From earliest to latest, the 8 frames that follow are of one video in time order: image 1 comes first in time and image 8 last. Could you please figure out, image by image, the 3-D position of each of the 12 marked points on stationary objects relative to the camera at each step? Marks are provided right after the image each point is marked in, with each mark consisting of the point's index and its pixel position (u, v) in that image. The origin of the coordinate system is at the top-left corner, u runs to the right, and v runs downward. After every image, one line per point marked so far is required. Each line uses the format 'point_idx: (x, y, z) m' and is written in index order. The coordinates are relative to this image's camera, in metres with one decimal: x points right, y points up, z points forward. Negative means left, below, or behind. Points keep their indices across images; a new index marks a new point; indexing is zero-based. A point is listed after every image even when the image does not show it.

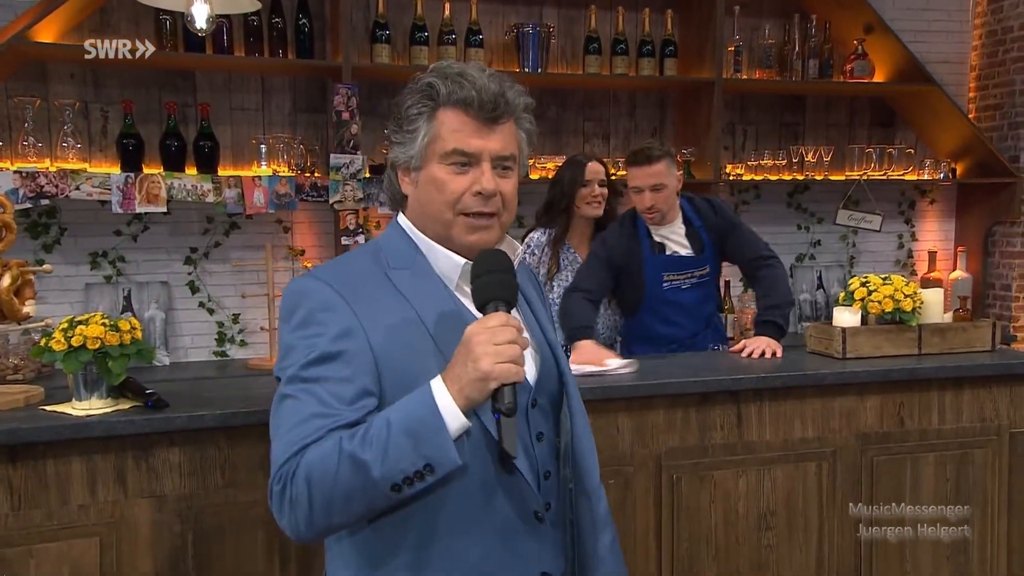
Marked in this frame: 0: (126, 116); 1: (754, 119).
0: (-1.4, +0.6, +2.9) m
1: (+1.1, +0.8, +3.7) m
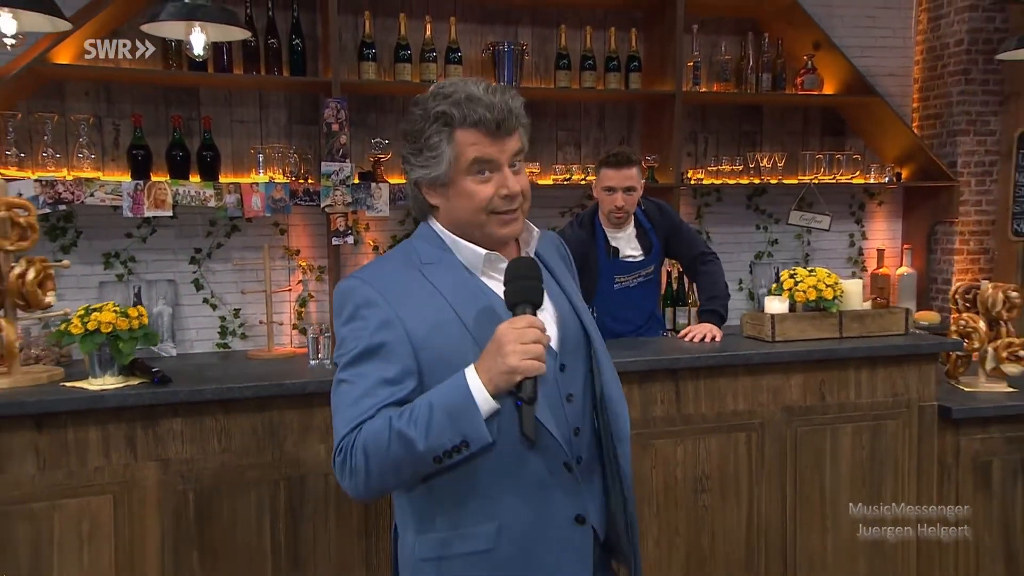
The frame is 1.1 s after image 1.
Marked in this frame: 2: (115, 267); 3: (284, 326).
0: (-1.5, +0.7, +3.2) m
1: (+1.0, +0.8, +4.0) m
2: (-1.7, +0.1, +3.3) m
3: (-1.0, -0.2, +3.5) m
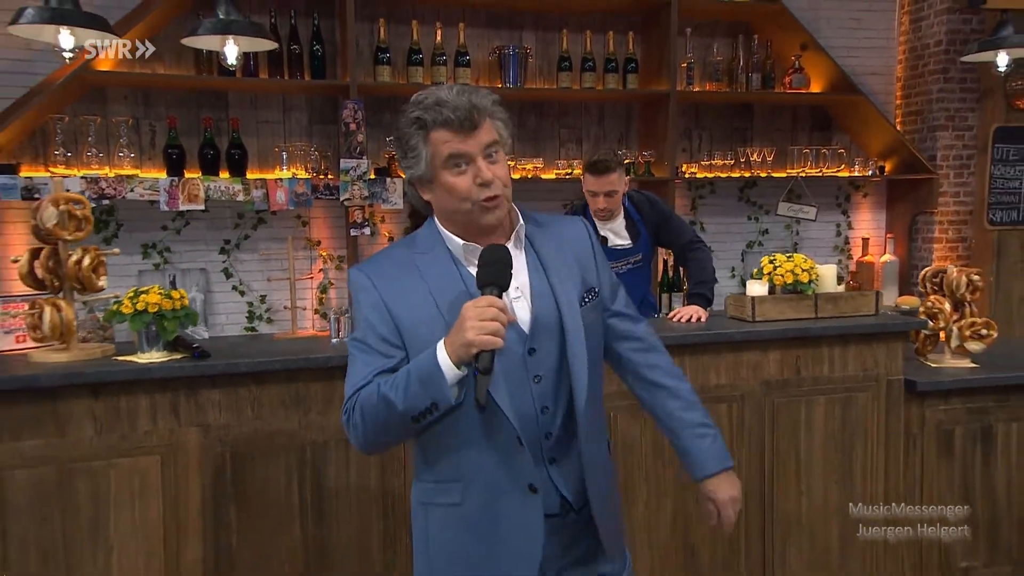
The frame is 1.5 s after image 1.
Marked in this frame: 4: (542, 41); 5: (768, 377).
0: (-1.5, +0.7, +3.5) m
1: (+1.1, +0.9, +4.3) m
2: (-1.6, +0.1, +3.6) m
3: (-1.0, -0.1, +3.8) m
4: (+0.2, +1.3, +4.1) m
5: (+0.9, -0.3, +2.8) m
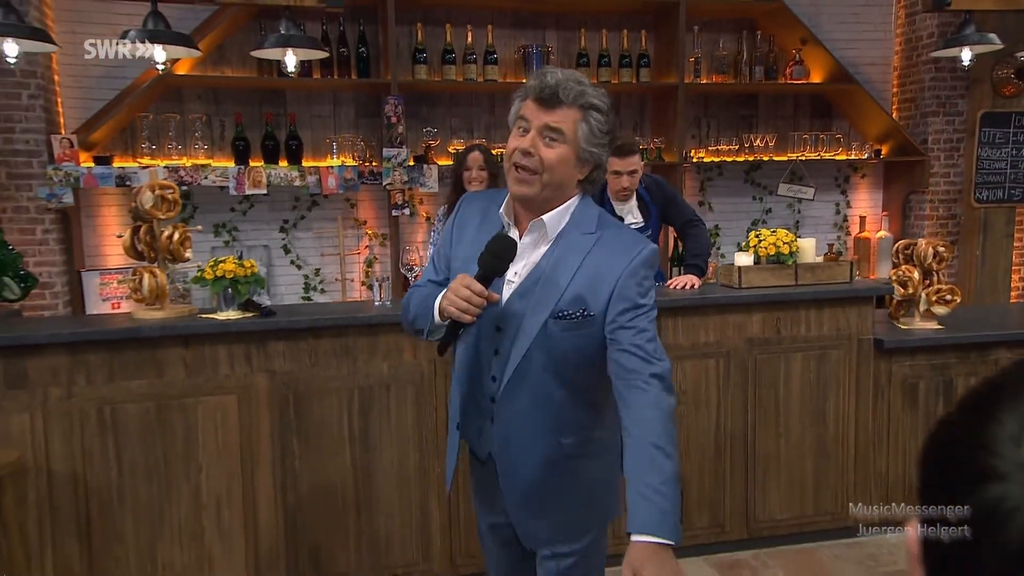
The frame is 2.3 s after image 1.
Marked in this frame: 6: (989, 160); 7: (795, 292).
0: (-1.4, +0.8, +4.0) m
1: (+1.2, +1.0, +4.6) m
2: (-1.5, +0.3, +4.2) m
3: (-0.9, 0.0, +4.3) m
4: (+0.3, +1.4, +4.5) m
5: (+1.0, -0.2, +3.2) m
6: (+2.8, +0.8, +4.7) m
7: (+1.1, 0.0, +3.1) m
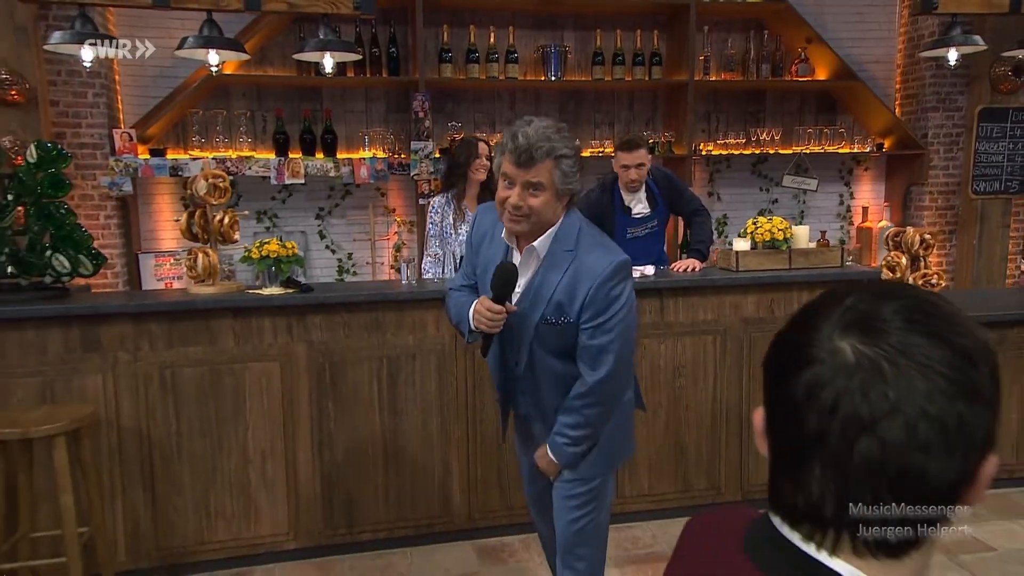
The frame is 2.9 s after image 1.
0: (-1.3, +0.9, +4.4) m
1: (+1.3, +1.1, +4.9) m
2: (-1.4, +0.4, +4.5) m
3: (-0.8, +0.1, +4.7) m
4: (+0.4, +1.5, +4.8) m
5: (+1.0, -0.1, +3.4) m
6: (+2.9, +0.8, +4.9) m
7: (+1.2, +0.1, +3.4) m
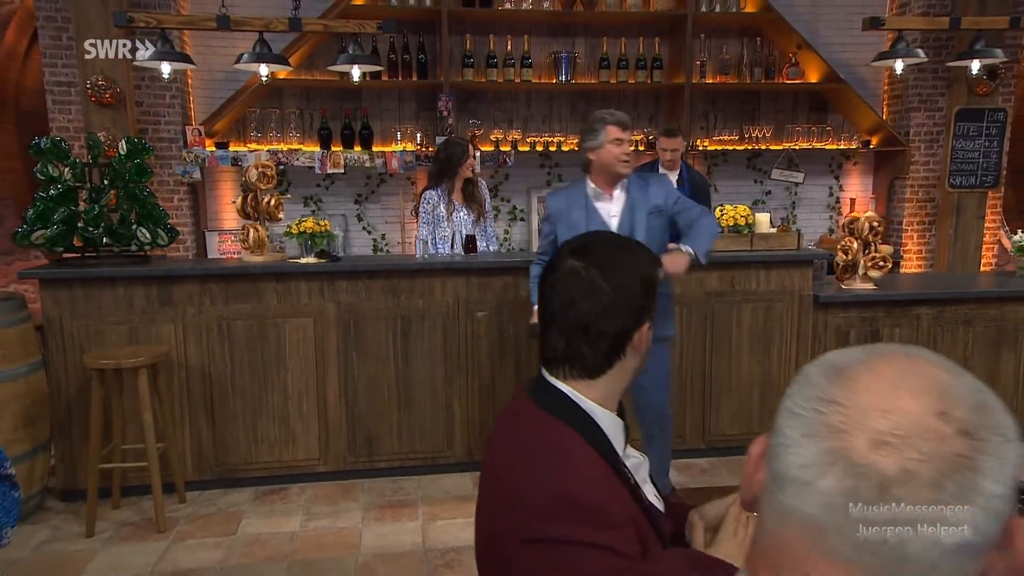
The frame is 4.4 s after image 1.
0: (-1.2, +1.1, +5.1) m
1: (+1.4, +1.2, +5.4) m
2: (-1.4, +0.6, +5.2) m
3: (-0.7, +0.3, +5.4) m
4: (+0.5, +1.7, +5.4) m
5: (+1.0, 0.0, +4.0) m
6: (+3.0, +0.9, +5.3) m
7: (+1.2, +0.2, +4.0) m
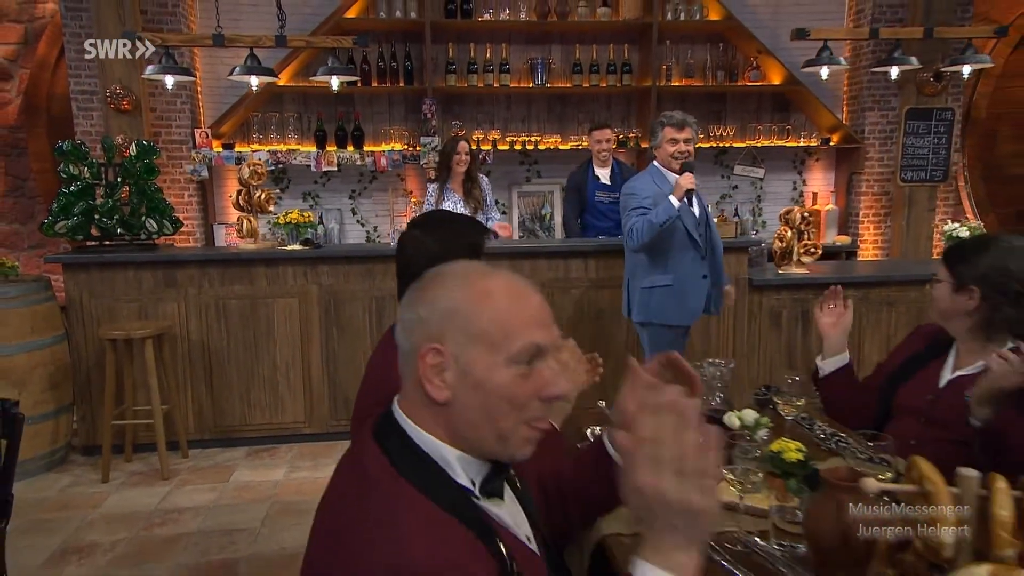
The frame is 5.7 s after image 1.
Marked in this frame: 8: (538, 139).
0: (-1.4, +1.2, +5.6) m
1: (+1.3, +1.3, +5.8) m
2: (-1.5, +0.6, +5.8) m
3: (-0.8, +0.4, +5.9) m
4: (+0.4, +1.7, +5.8) m
5: (+0.8, +0.1, +4.5) m
6: (+2.9, +1.0, +5.6) m
7: (+1.0, +0.3, +4.4) m
8: (+0.2, +1.1, +5.9) m
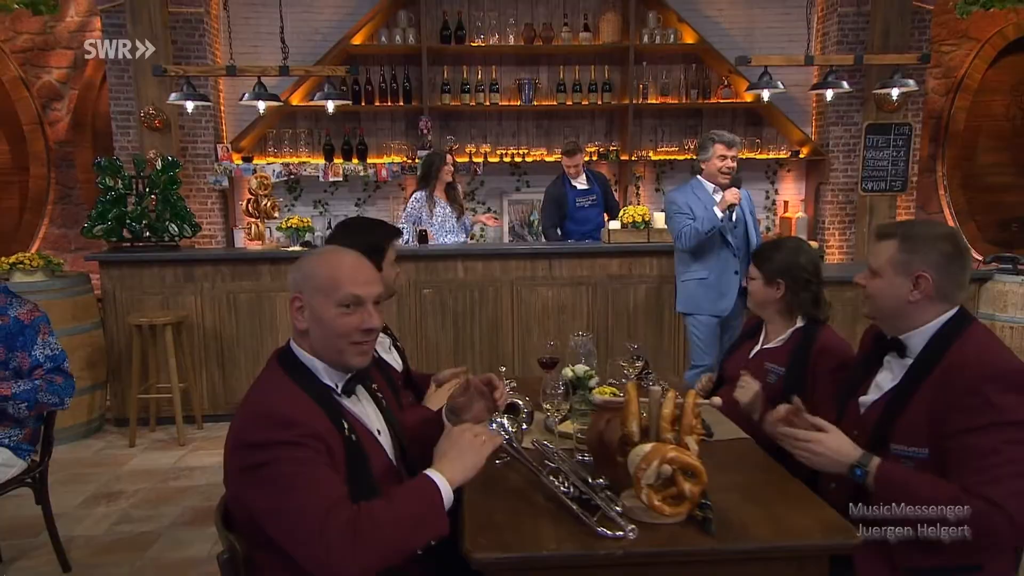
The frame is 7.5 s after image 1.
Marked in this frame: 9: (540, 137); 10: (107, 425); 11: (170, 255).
0: (-1.5, +1.2, +6.3) m
1: (+1.2, +1.3, +6.4) m
2: (-1.6, +0.7, +6.4) m
3: (-0.9, +0.4, +6.5) m
4: (+0.3, +1.7, +6.4) m
5: (+0.7, +0.1, +5.0) m
6: (+2.8, +1.0, +6.1) m
7: (+0.8, +0.3, +4.9) m
8: (+0.1, +1.1, +6.4) m
9: (+0.2, +1.3, +6.6) m
10: (-2.5, -0.8, +4.8) m
11: (-2.0, +0.2, +4.6) m
